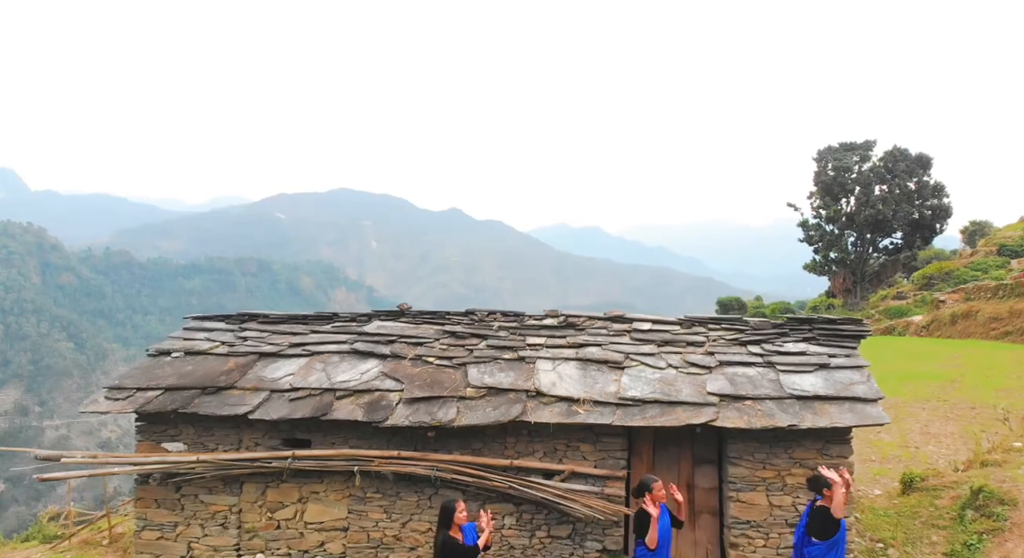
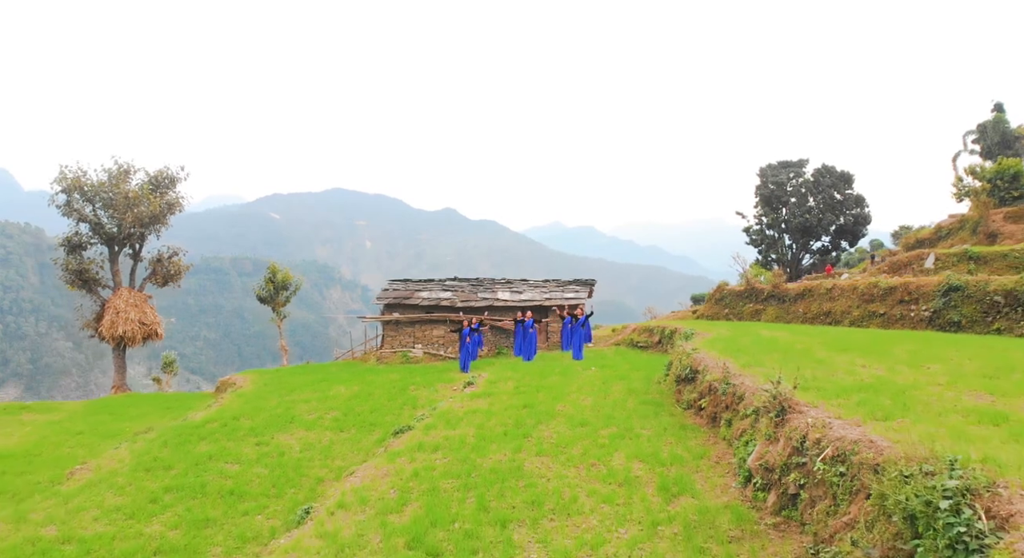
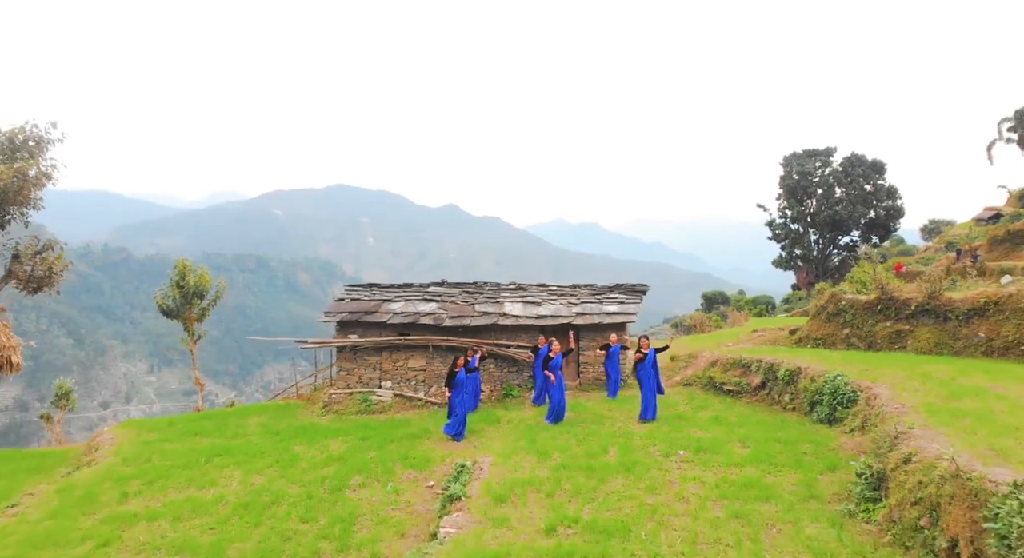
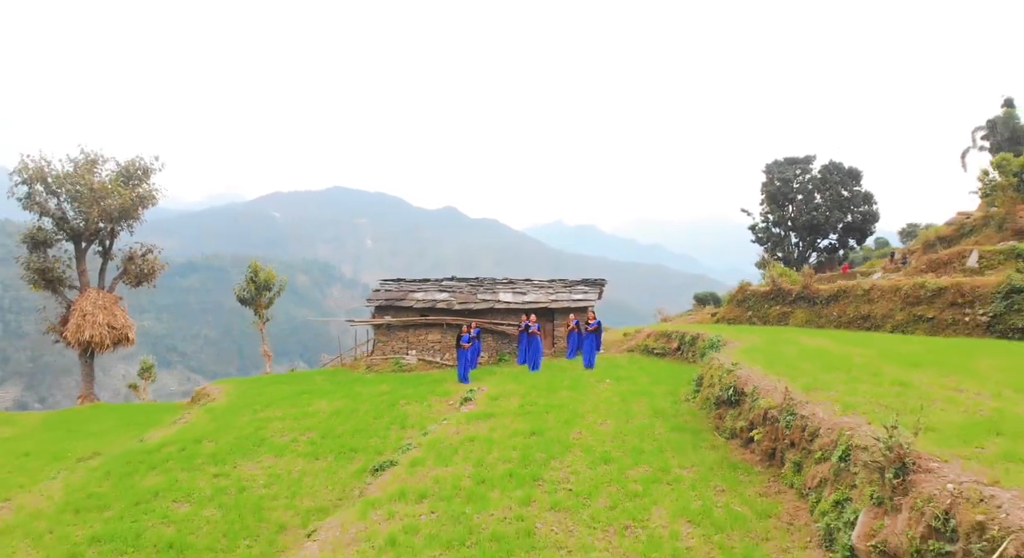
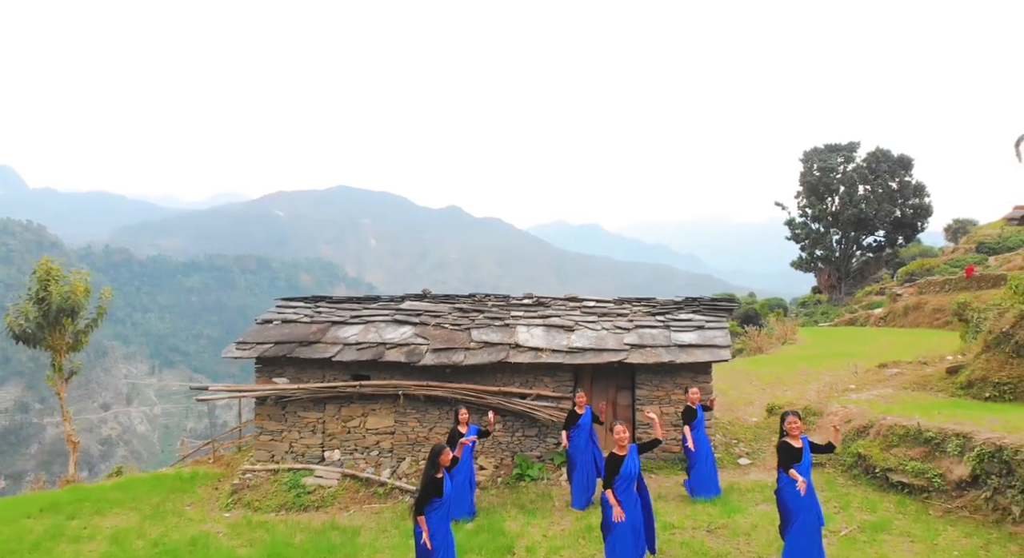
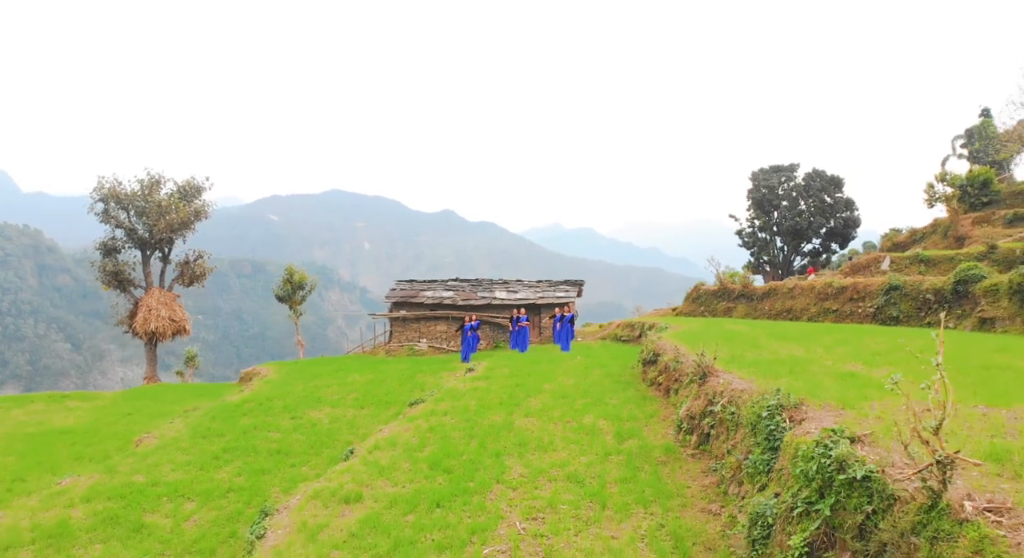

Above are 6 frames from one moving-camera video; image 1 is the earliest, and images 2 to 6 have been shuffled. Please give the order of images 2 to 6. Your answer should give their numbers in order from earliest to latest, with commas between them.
5, 3, 4, 2, 6
